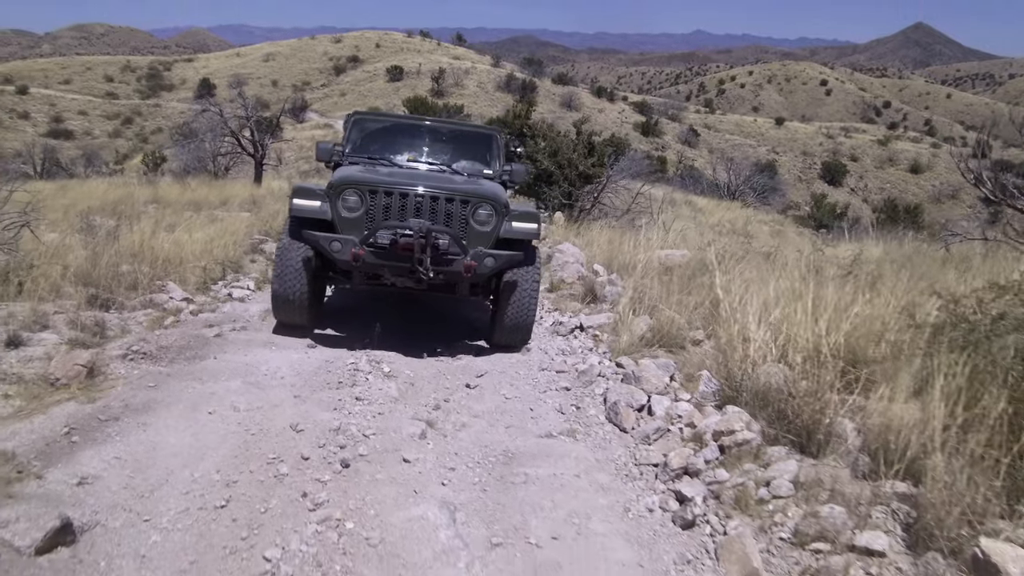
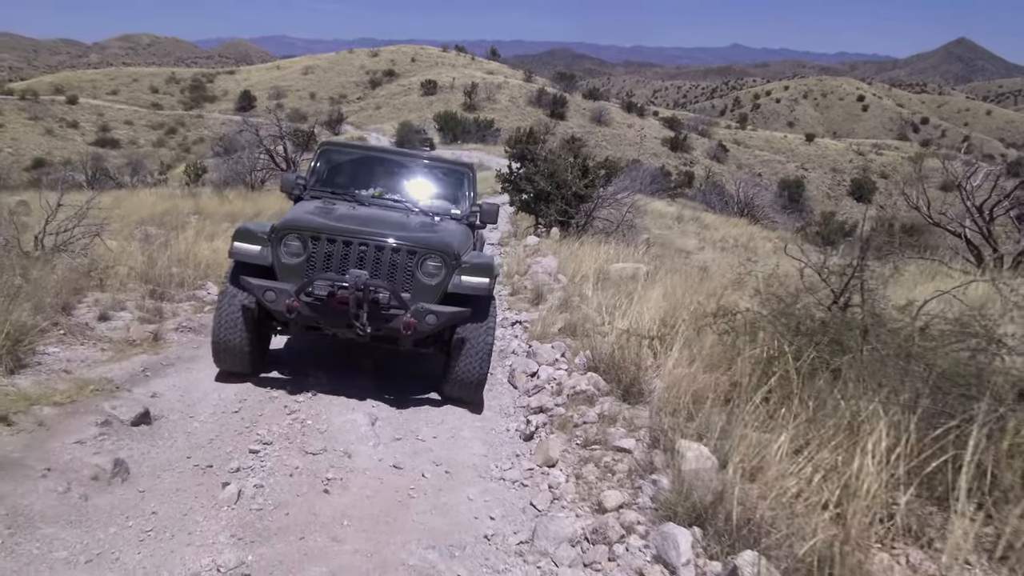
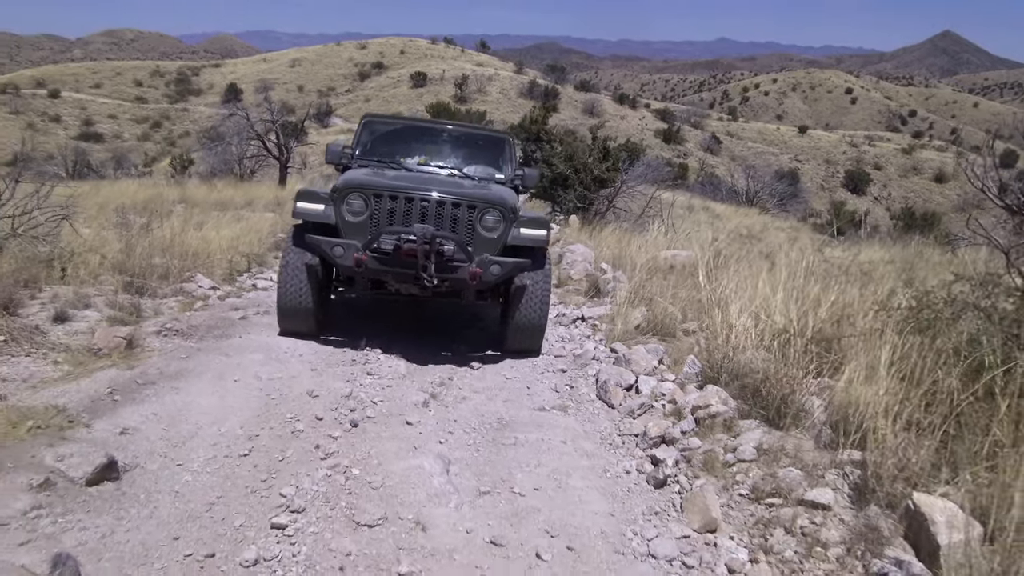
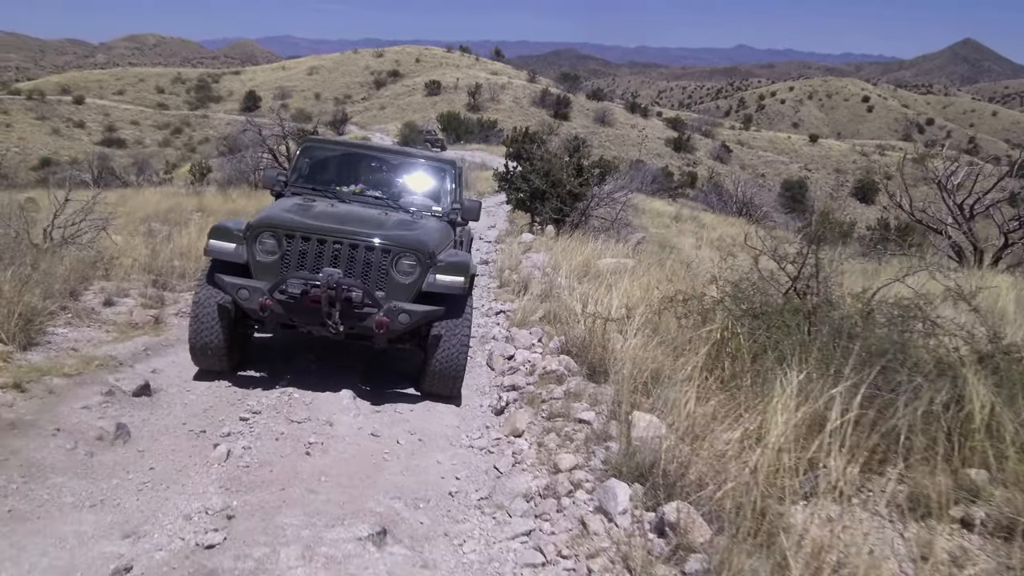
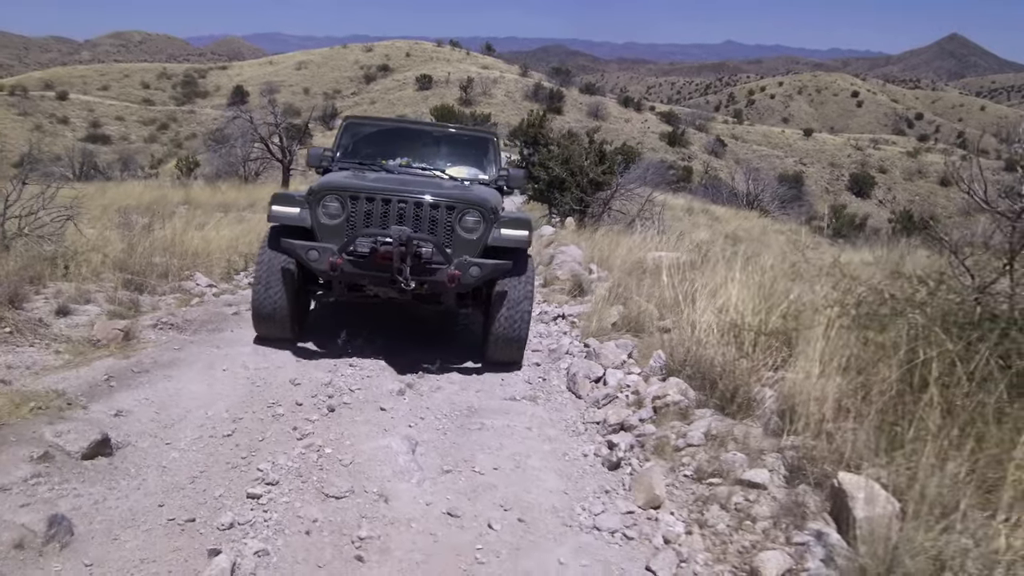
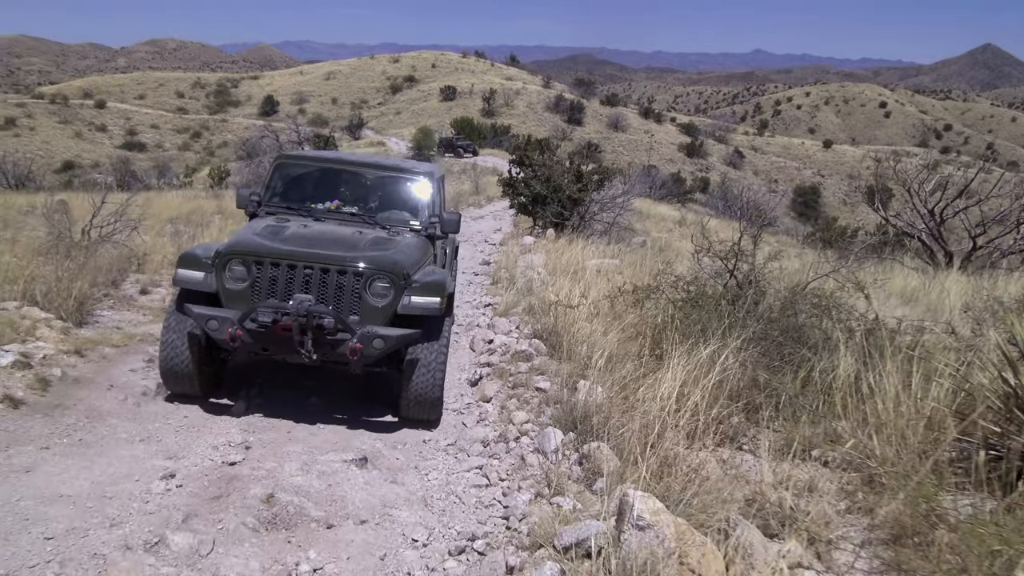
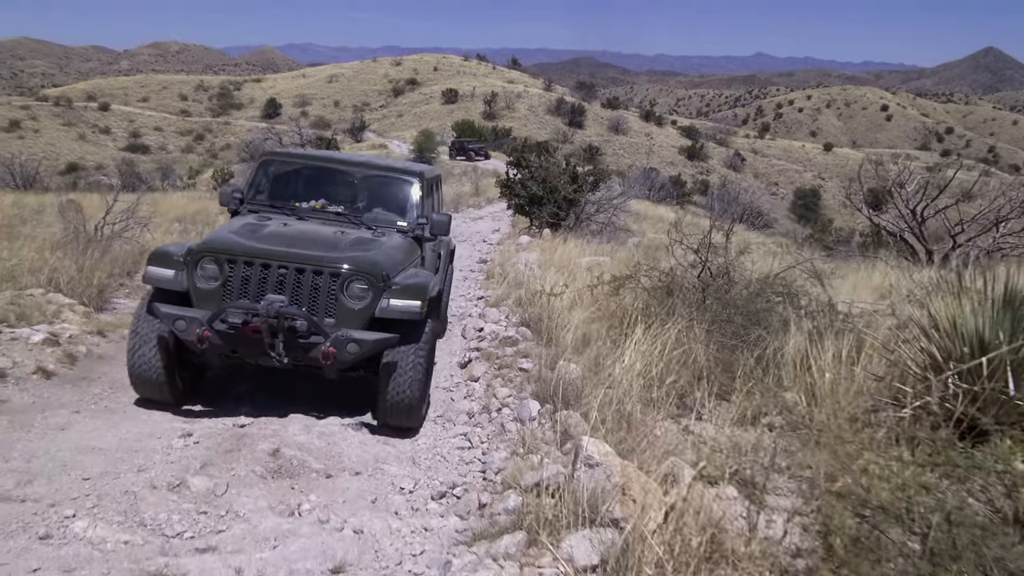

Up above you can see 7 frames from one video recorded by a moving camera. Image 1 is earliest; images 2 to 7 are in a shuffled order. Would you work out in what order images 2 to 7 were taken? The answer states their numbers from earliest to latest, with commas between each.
3, 5, 2, 4, 6, 7
